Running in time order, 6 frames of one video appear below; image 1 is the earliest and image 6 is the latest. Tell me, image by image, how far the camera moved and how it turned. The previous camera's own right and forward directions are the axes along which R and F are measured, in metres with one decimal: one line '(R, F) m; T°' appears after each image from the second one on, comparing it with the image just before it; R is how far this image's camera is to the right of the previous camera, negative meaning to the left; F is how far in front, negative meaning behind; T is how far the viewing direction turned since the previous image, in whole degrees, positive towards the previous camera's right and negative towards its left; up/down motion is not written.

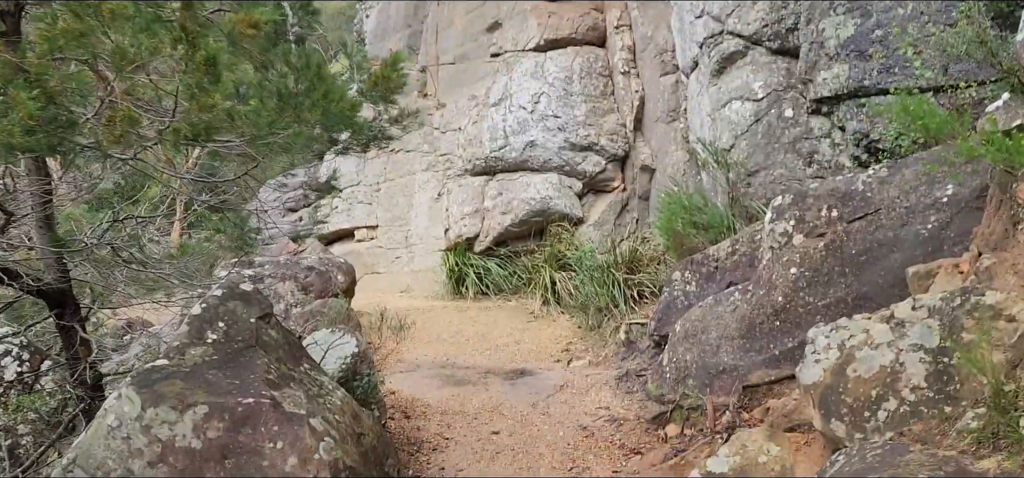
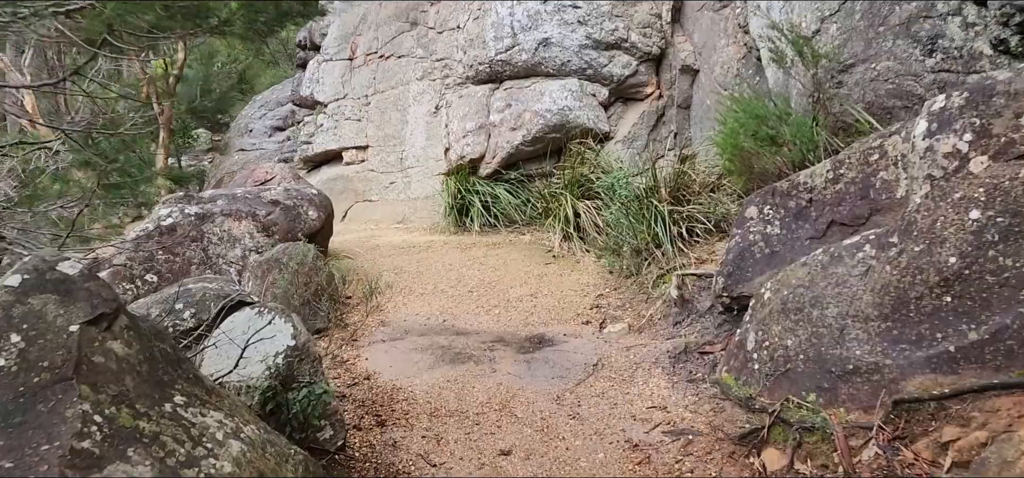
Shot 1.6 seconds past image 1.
(0.0, +1.3) m; -1°
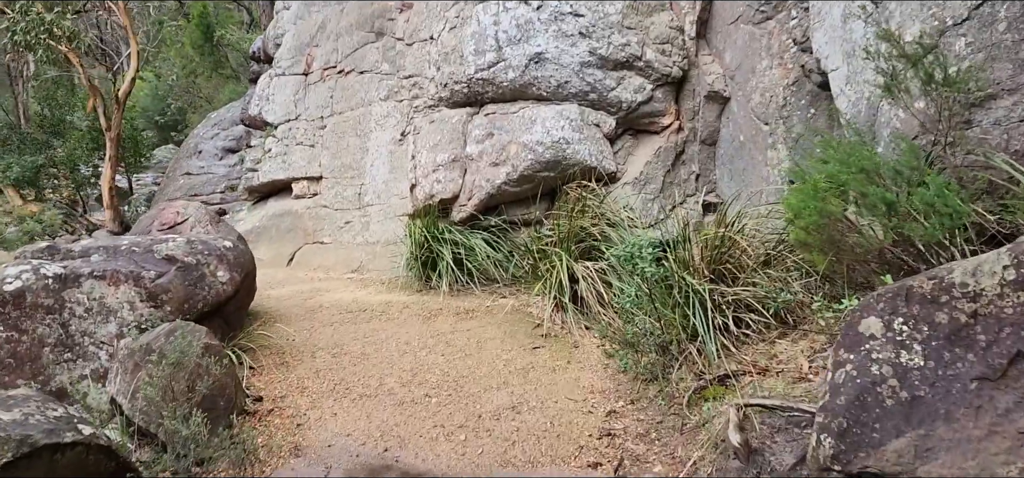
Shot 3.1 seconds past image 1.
(0.0, +1.3) m; +1°
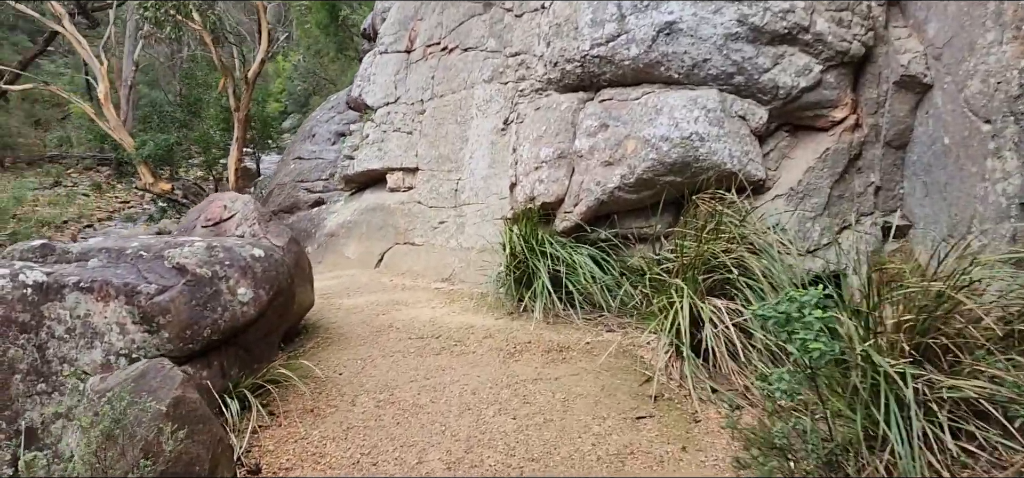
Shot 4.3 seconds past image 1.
(+0.1, +1.0) m; -9°
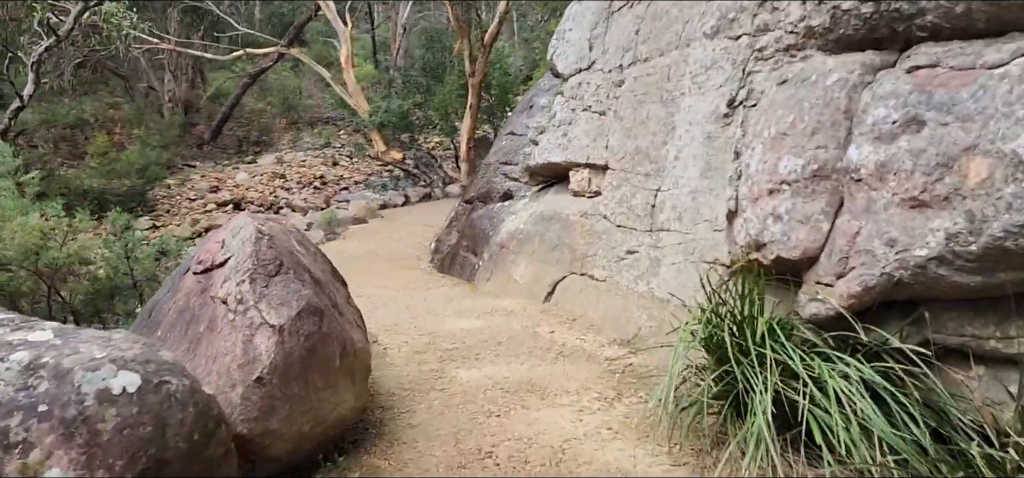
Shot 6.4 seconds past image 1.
(+0.2, +2.0) m; -18°
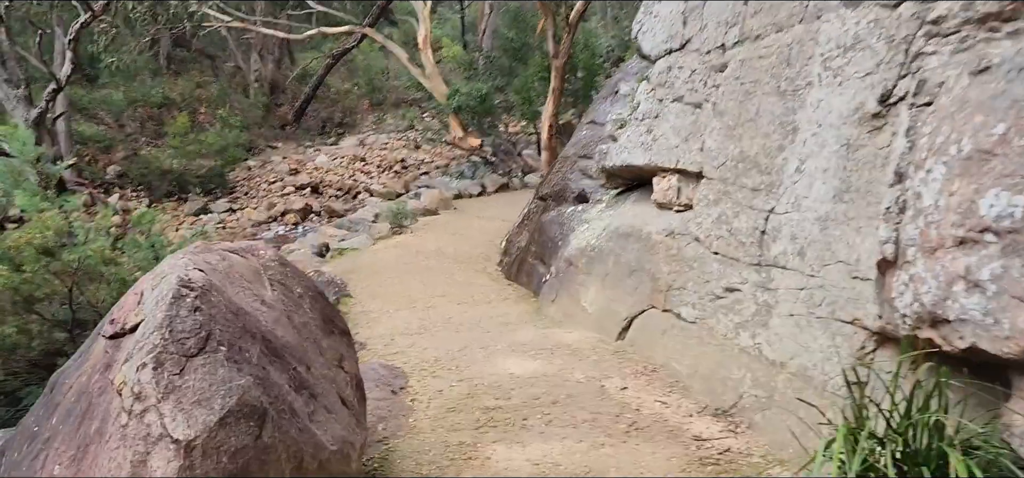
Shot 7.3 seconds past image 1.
(+0.1, +0.8) m; -6°
